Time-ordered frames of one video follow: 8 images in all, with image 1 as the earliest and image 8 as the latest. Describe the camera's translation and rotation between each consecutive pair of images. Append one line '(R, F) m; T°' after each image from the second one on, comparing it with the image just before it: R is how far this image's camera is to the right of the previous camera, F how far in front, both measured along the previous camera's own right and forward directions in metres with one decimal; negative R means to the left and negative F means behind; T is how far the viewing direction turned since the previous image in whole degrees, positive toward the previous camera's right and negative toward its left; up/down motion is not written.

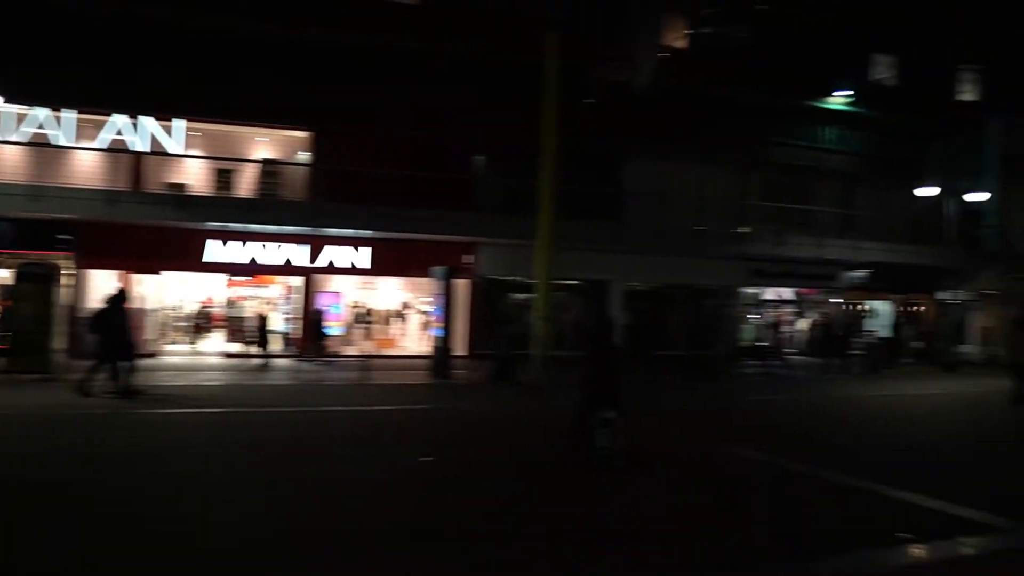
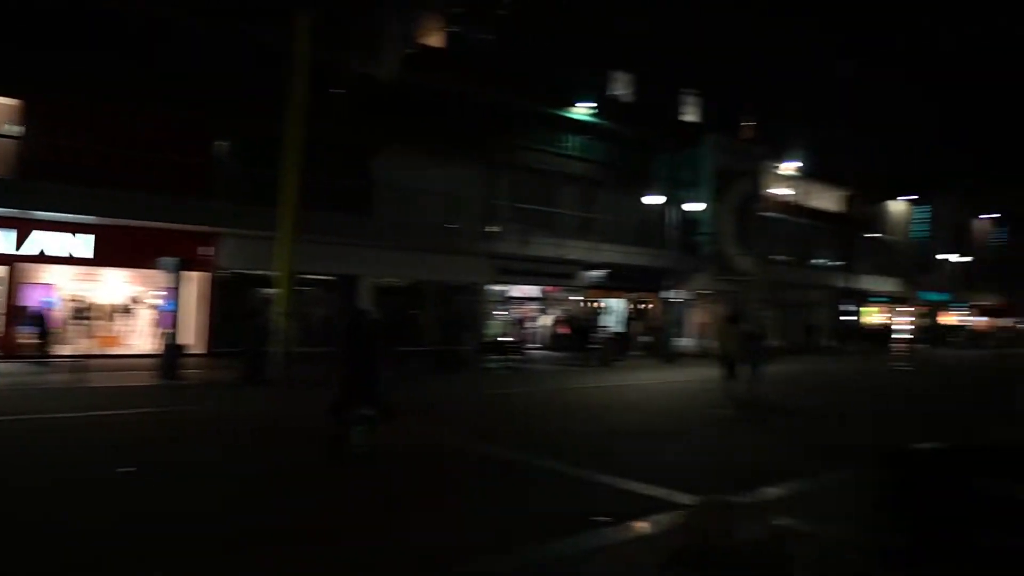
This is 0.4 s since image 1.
(+0.5, +0.1) m; +16°
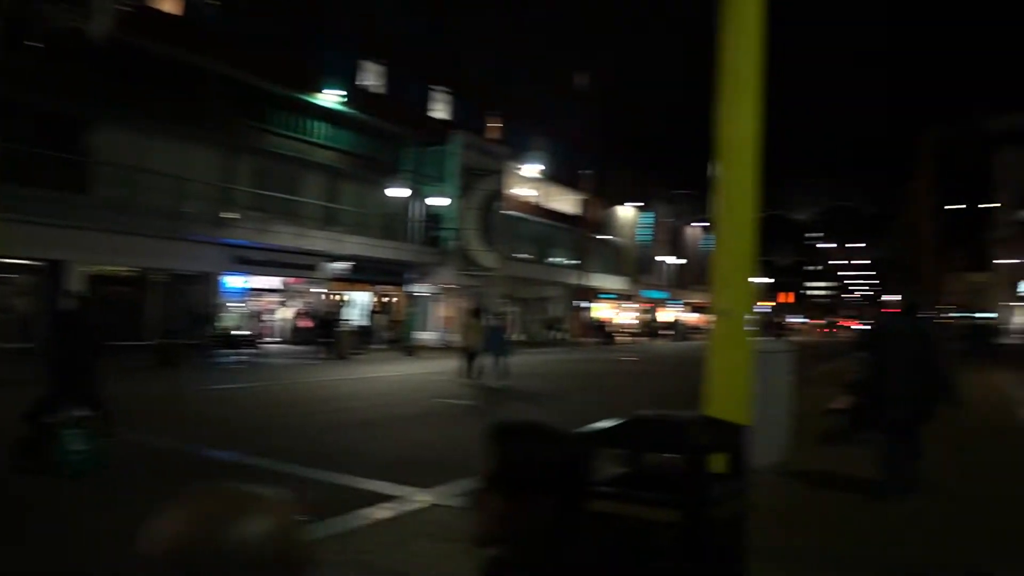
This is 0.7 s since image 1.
(+0.2, +0.1) m; +18°
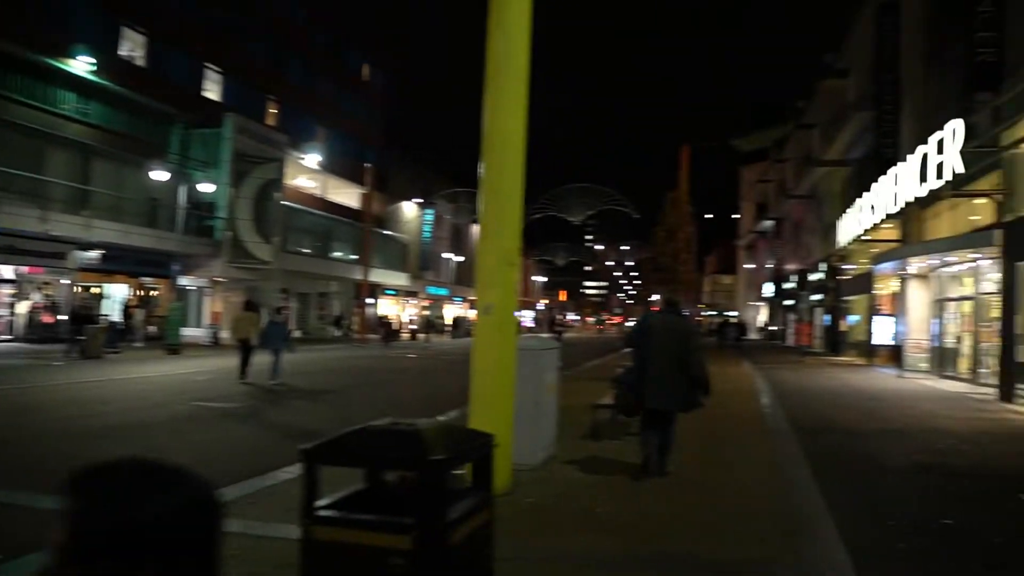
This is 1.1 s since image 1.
(+0.2, +0.2) m; +15°
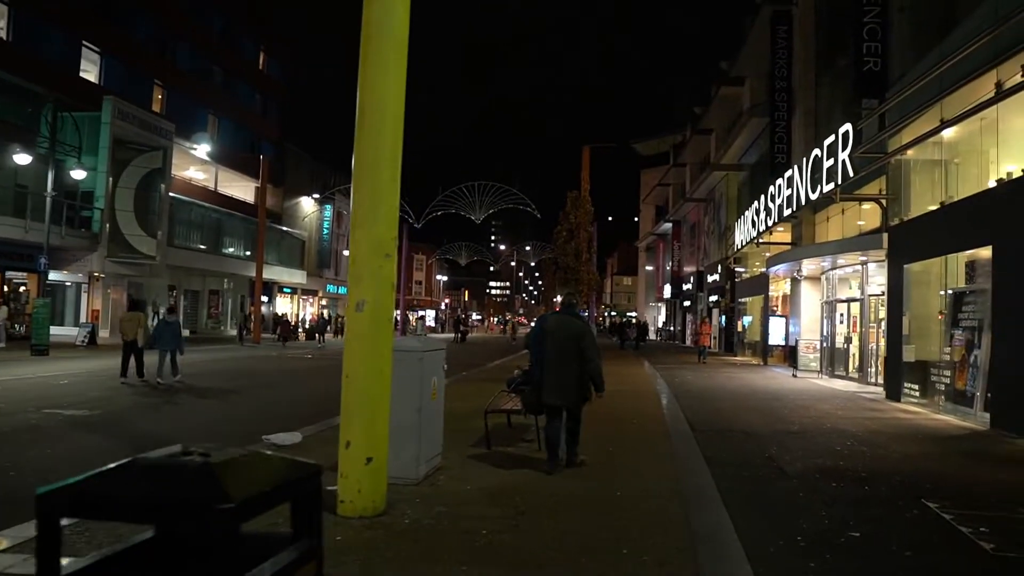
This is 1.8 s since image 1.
(+0.1, +0.4) m; +7°
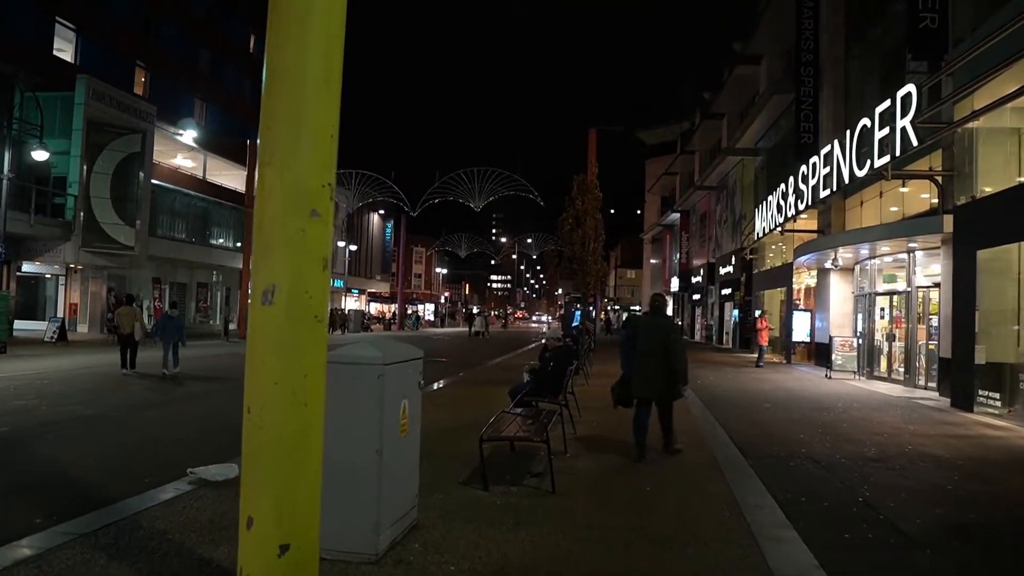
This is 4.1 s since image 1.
(0.0, +1.4) m; 0°
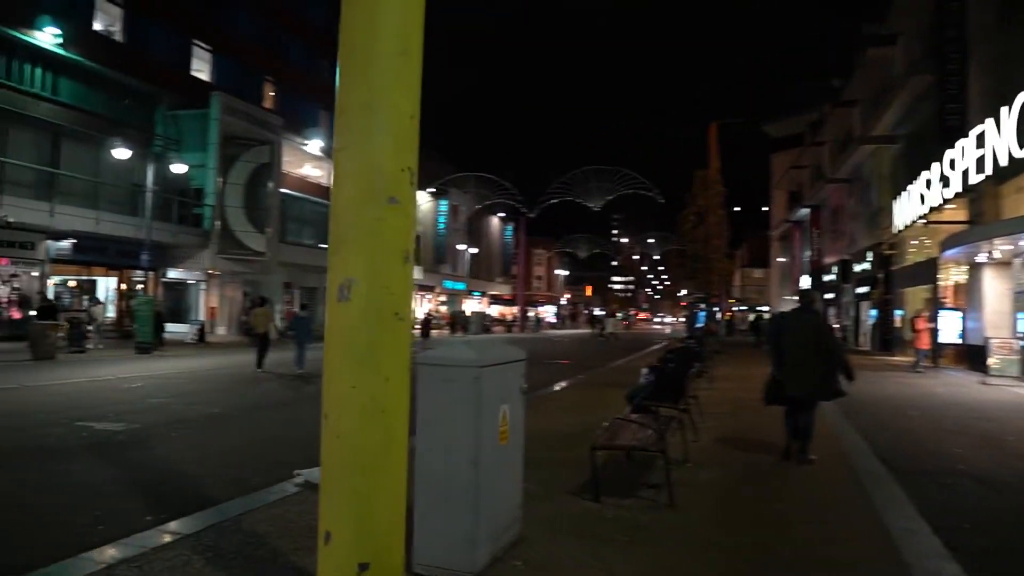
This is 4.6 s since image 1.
(0.0, +0.3) m; -9°
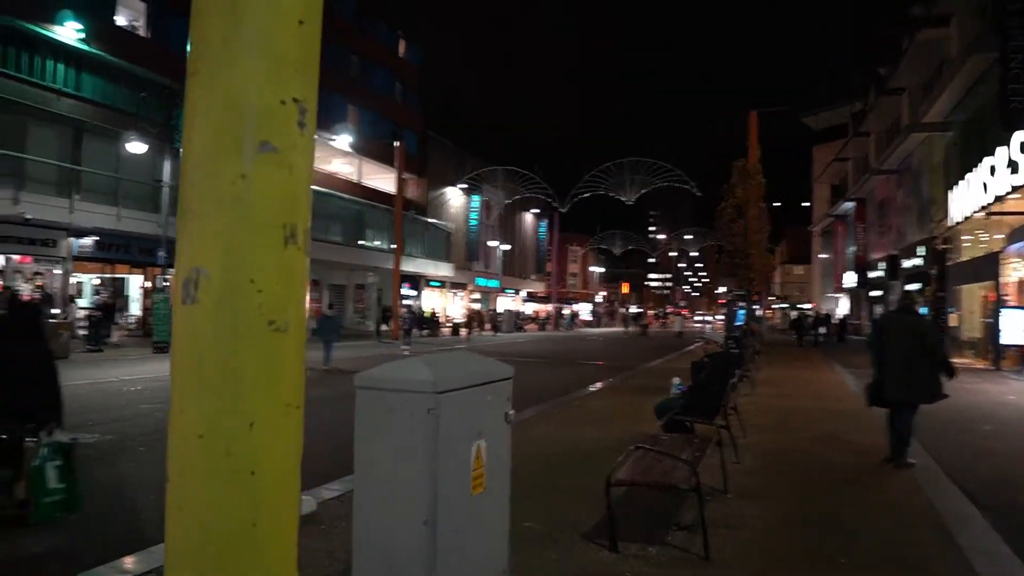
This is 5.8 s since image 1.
(+0.2, +0.7) m; -3°
